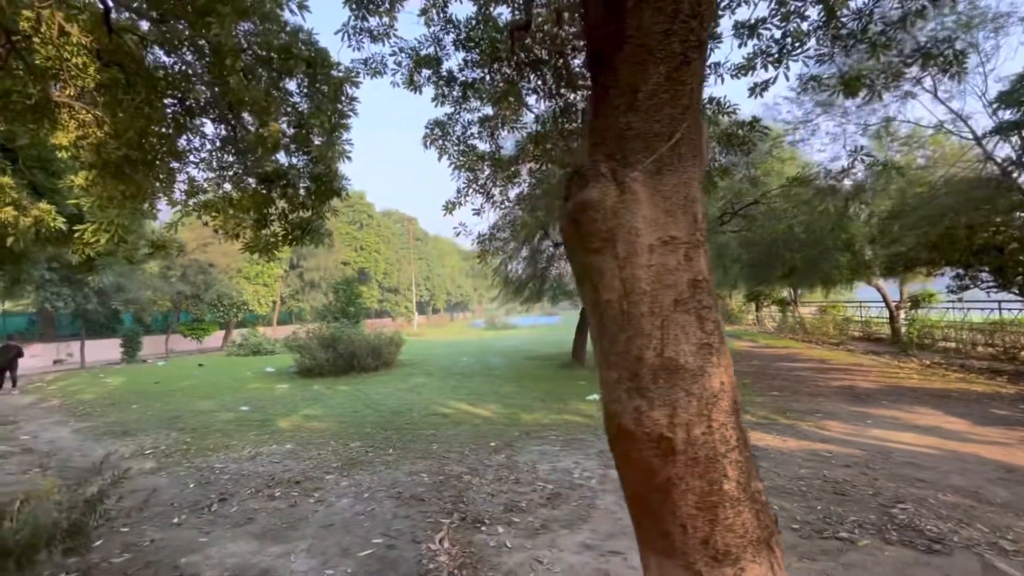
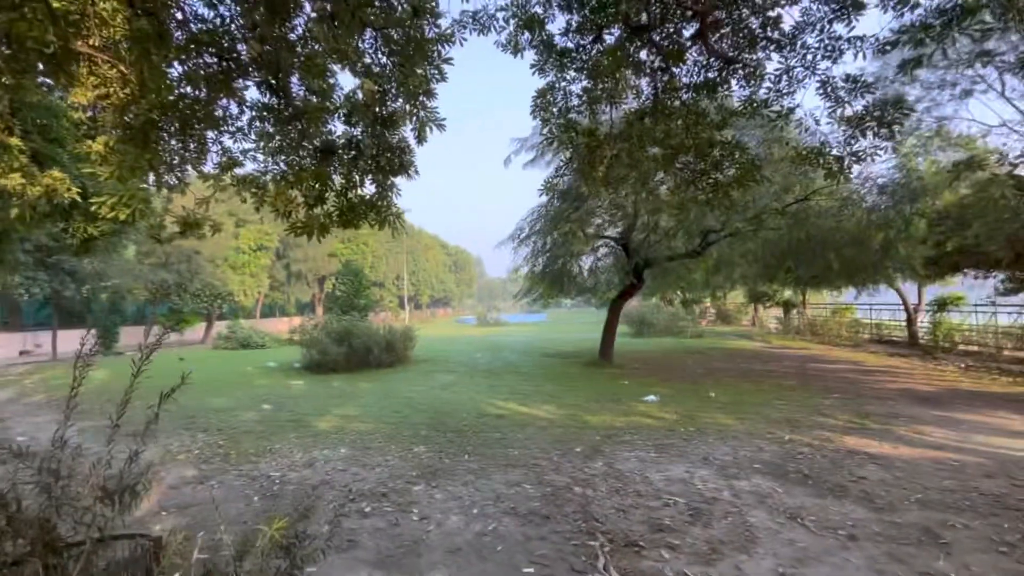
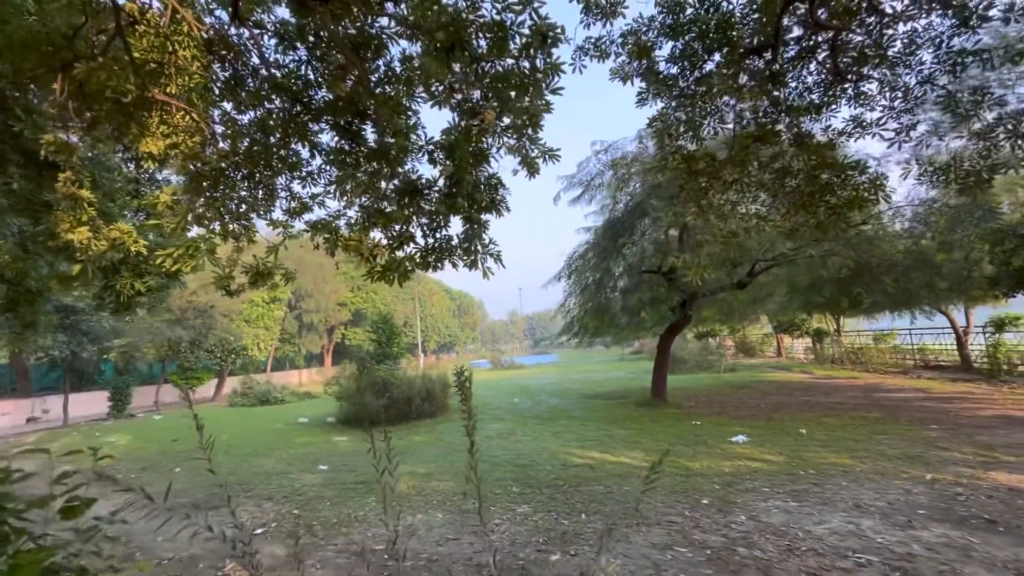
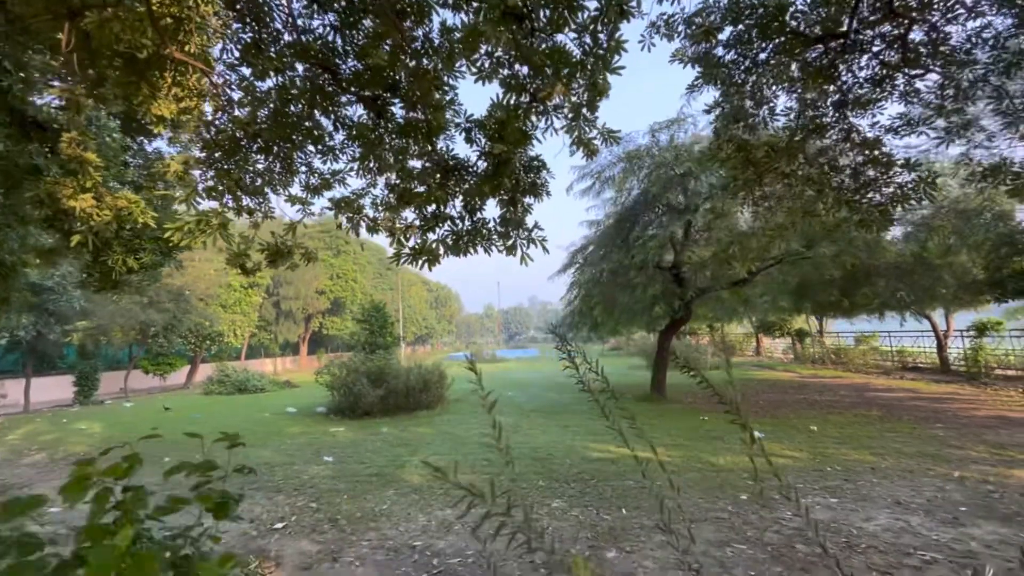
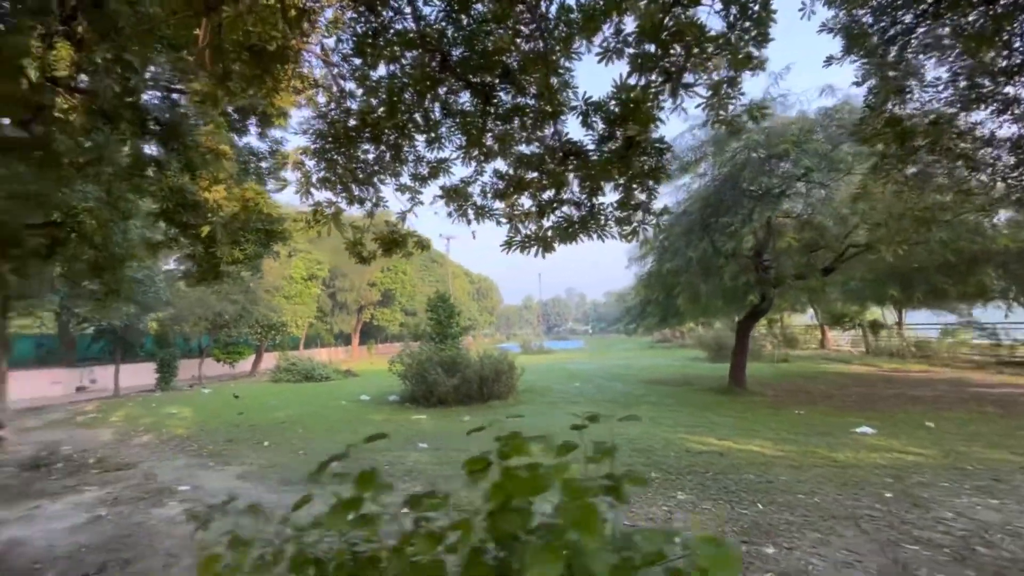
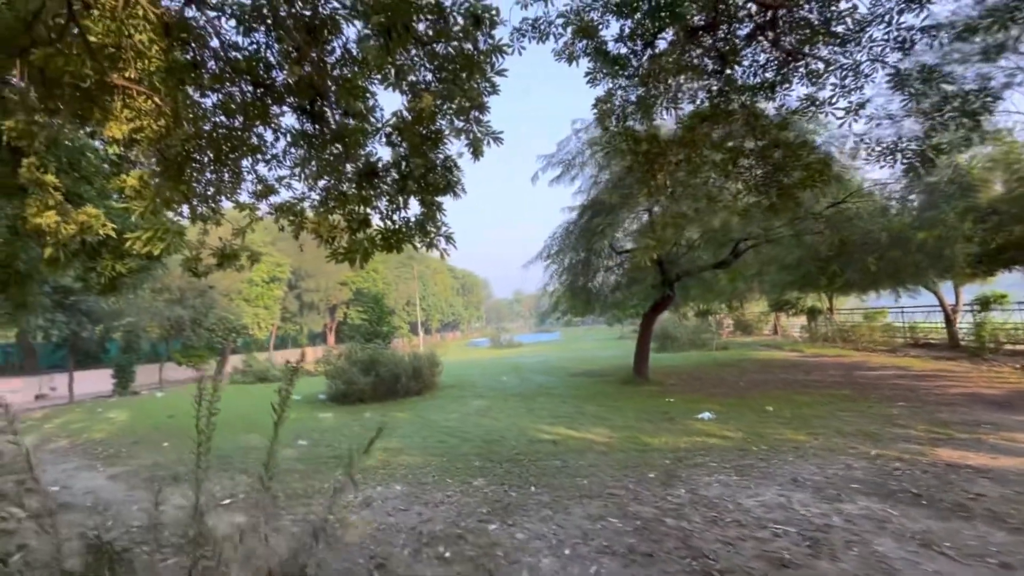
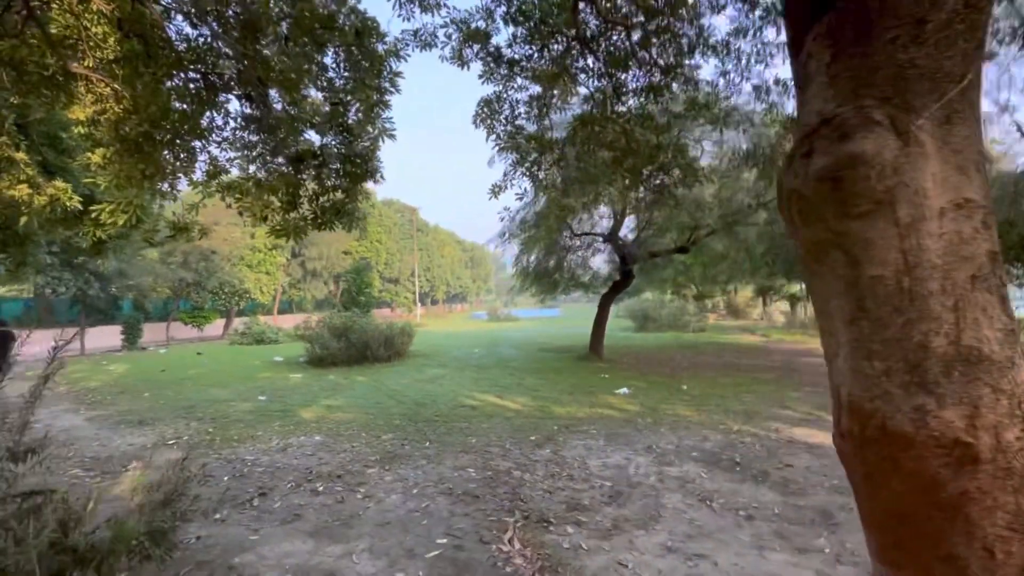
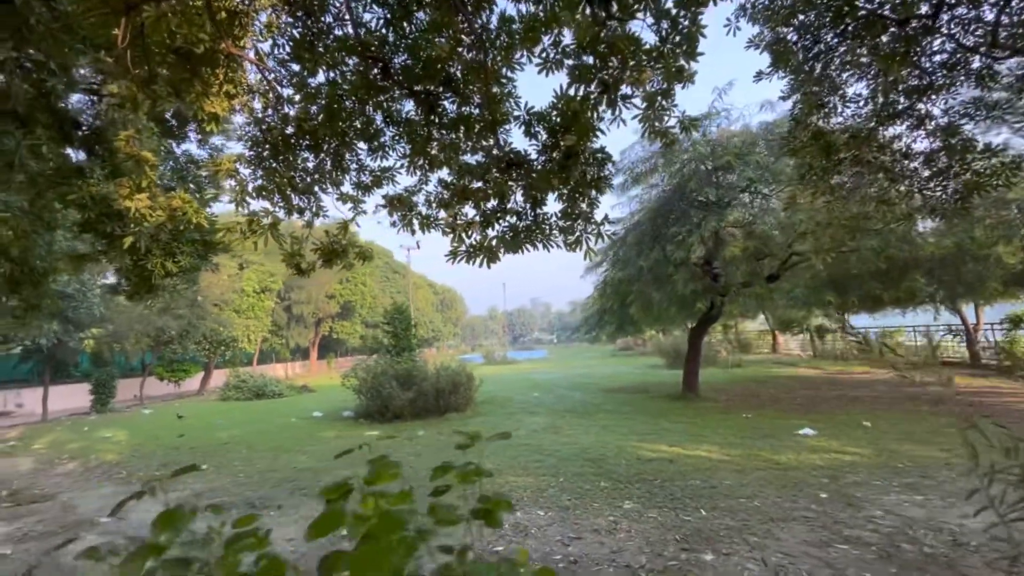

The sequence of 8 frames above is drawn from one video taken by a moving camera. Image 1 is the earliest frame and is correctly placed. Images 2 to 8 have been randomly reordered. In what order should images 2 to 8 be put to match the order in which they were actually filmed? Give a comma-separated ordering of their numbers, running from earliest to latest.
7, 2, 6, 3, 4, 8, 5
